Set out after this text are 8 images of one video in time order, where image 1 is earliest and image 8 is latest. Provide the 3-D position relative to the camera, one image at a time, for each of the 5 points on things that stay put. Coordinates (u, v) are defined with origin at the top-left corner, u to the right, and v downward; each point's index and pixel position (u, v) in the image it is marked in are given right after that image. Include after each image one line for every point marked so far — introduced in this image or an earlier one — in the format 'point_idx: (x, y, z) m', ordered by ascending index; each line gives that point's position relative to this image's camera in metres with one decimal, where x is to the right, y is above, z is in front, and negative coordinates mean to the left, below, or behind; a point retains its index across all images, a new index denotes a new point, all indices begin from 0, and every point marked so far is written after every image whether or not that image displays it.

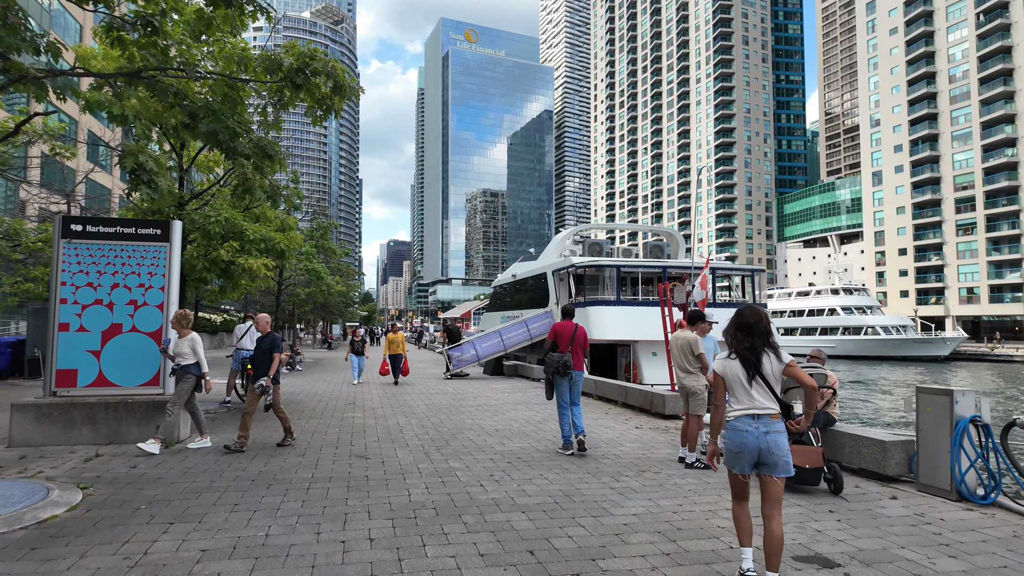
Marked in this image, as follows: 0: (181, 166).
0: (-5.3, +2.0, +9.6) m
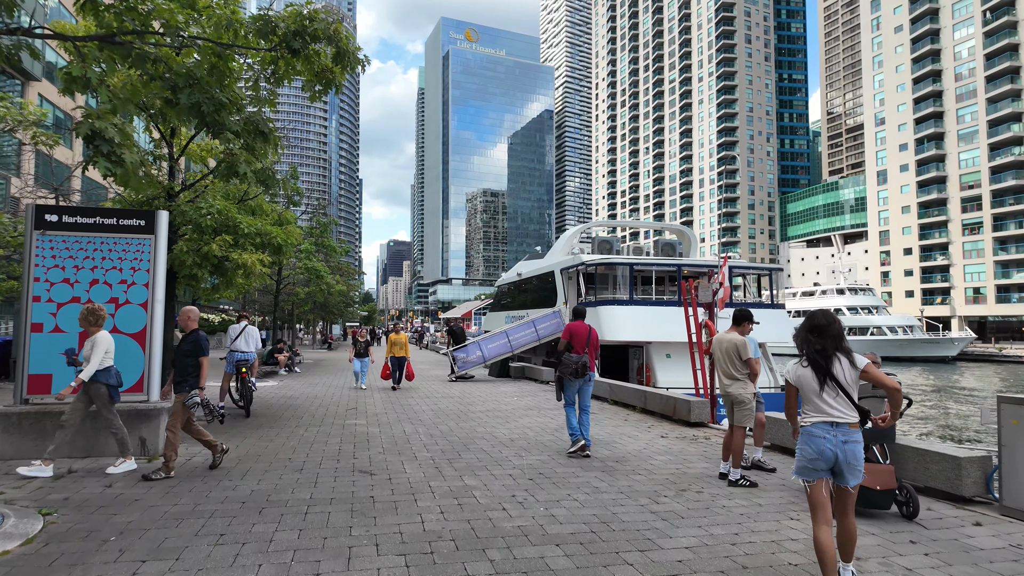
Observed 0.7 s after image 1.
0: (-5.1, +2.0, +9.0) m
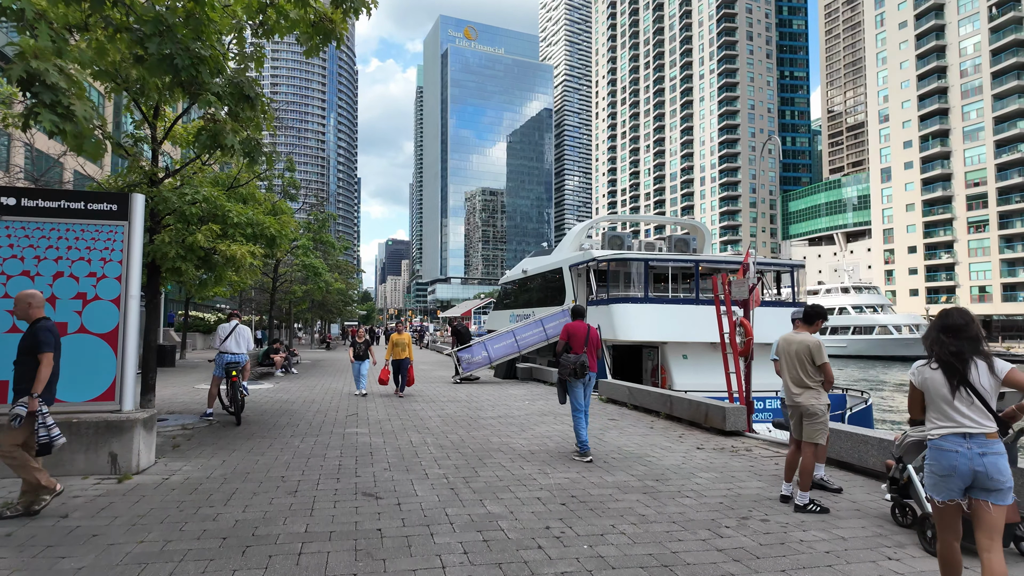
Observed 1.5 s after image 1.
0: (-4.9, +2.1, +8.2) m
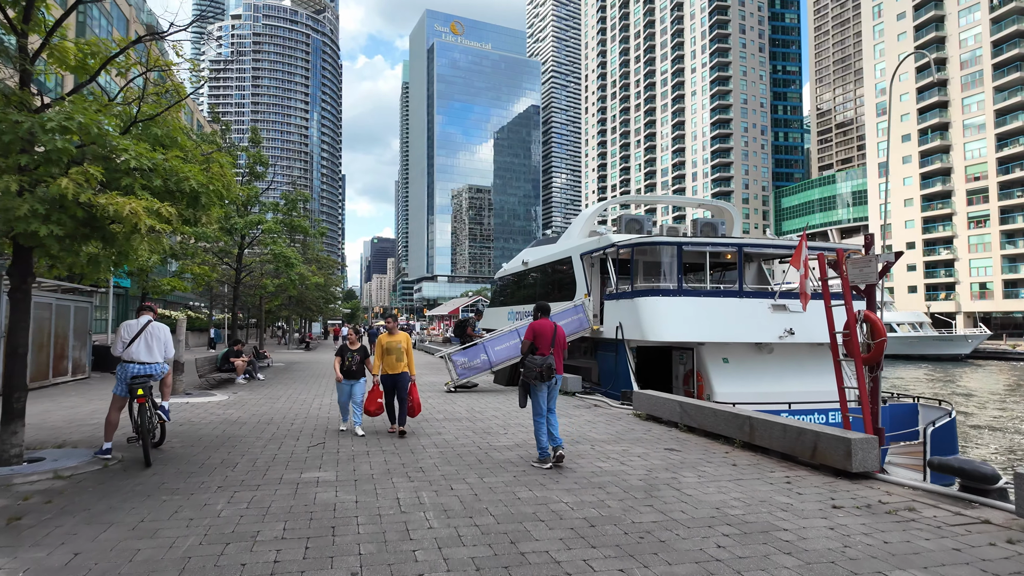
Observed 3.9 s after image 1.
0: (-4.6, +2.2, +5.6) m
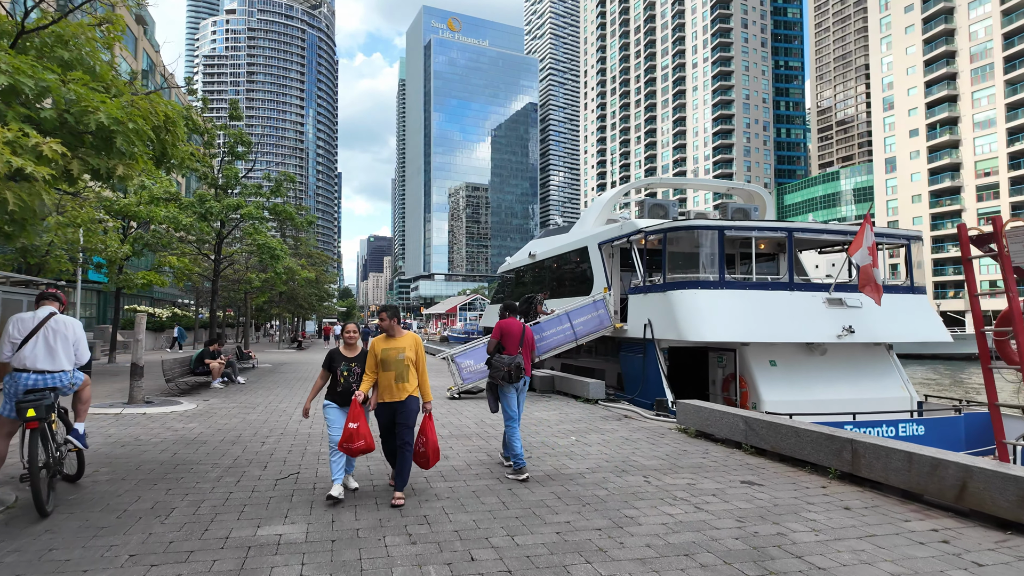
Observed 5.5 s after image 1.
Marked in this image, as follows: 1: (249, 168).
0: (-4.3, +2.4, +3.9) m
1: (-7.4, +3.4, +16.8) m
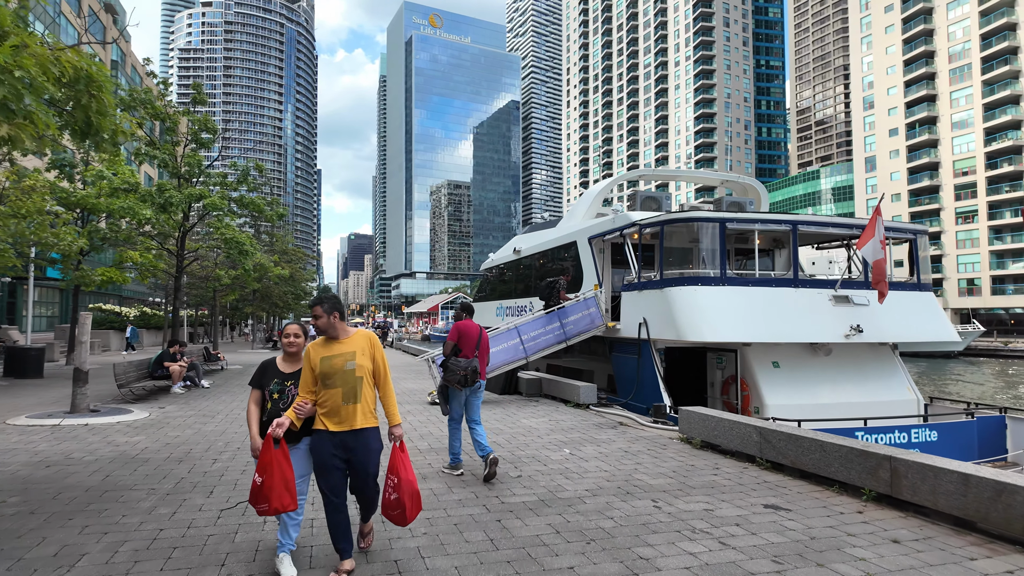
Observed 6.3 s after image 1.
0: (-4.4, +2.4, +3.0) m
1: (-7.9, +3.4, +15.8) m
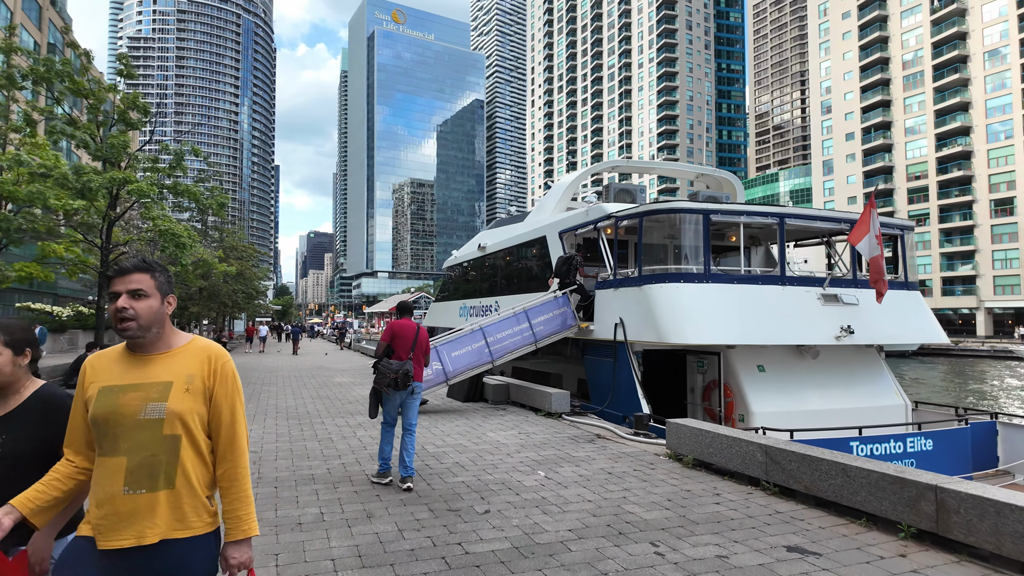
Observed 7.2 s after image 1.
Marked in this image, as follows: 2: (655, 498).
0: (-4.4, +2.5, +1.8) m
1: (-8.7, +3.5, +14.3) m
2: (+1.1, -1.7, +4.9) m
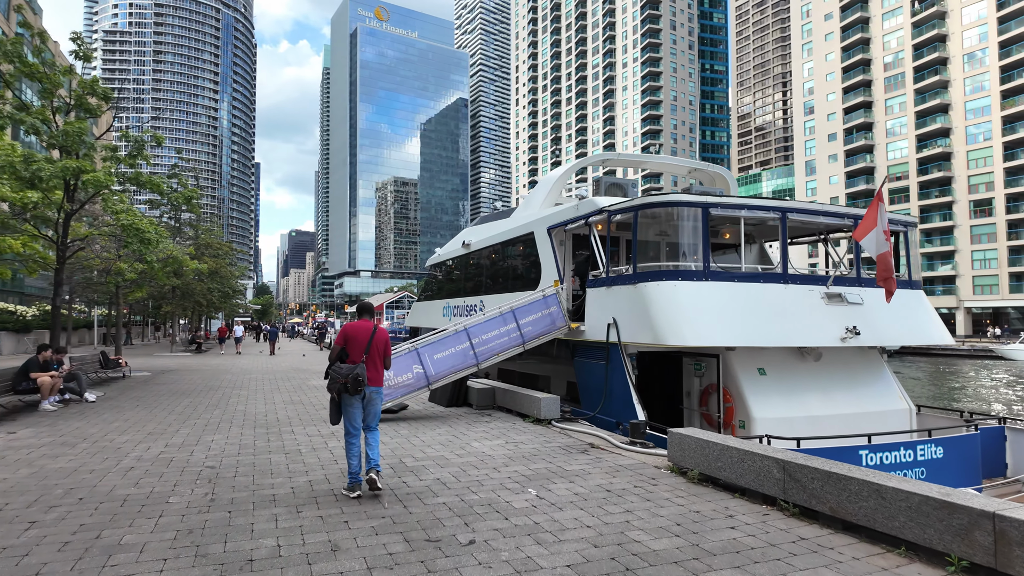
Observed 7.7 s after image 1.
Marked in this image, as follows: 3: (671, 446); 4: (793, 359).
0: (-4.4, +2.5, +1.1) m
1: (-9.0, +3.5, +13.5) m
2: (+1.1, -1.7, +4.3) m
3: (+1.5, -1.5, +5.7) m
4: (+4.1, -1.0, +8.7) m
